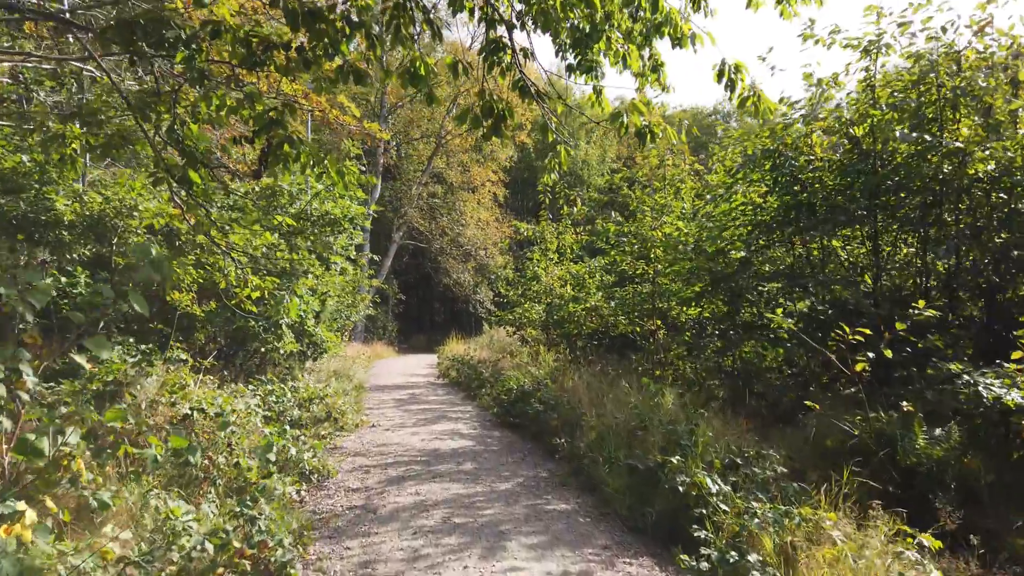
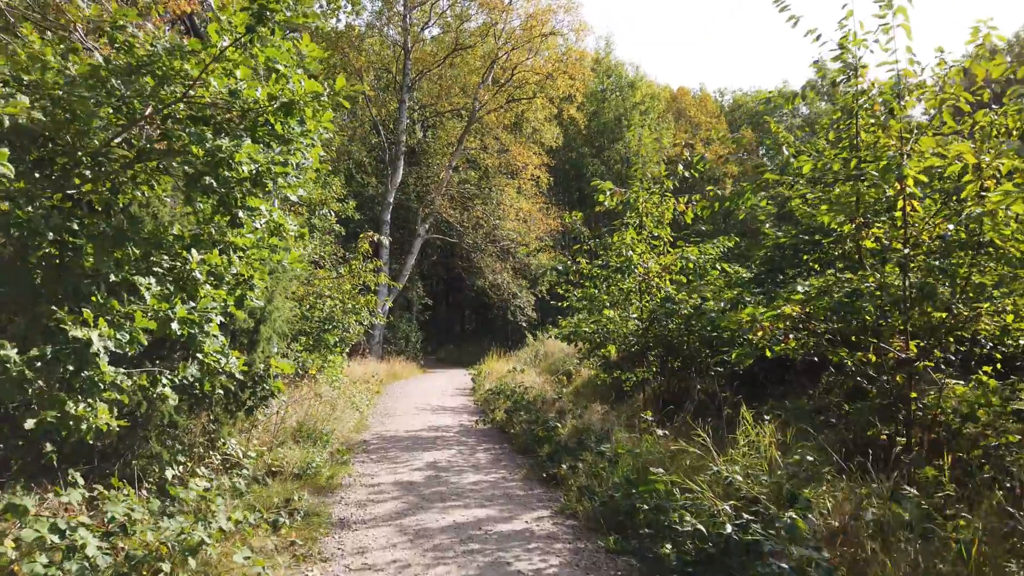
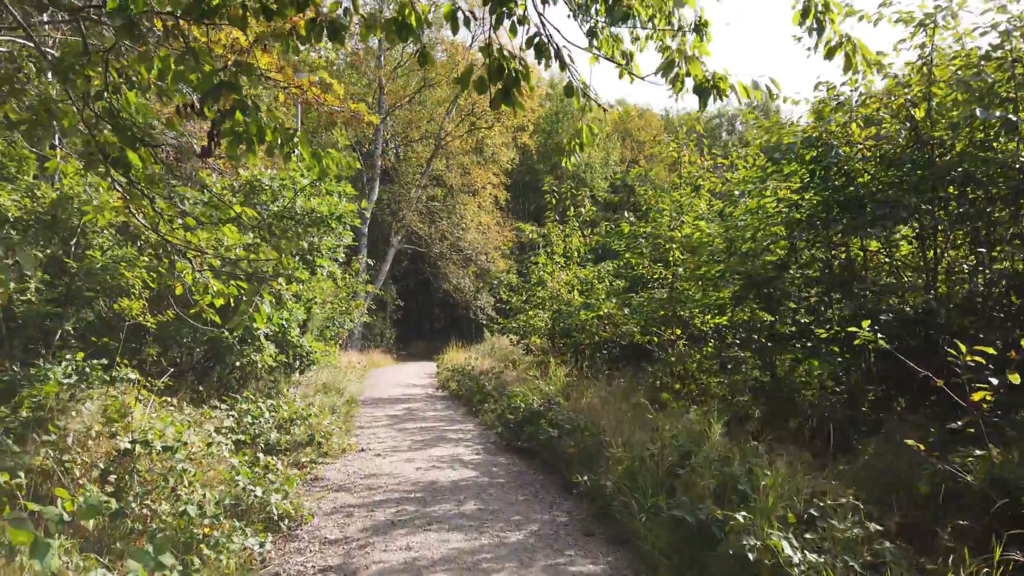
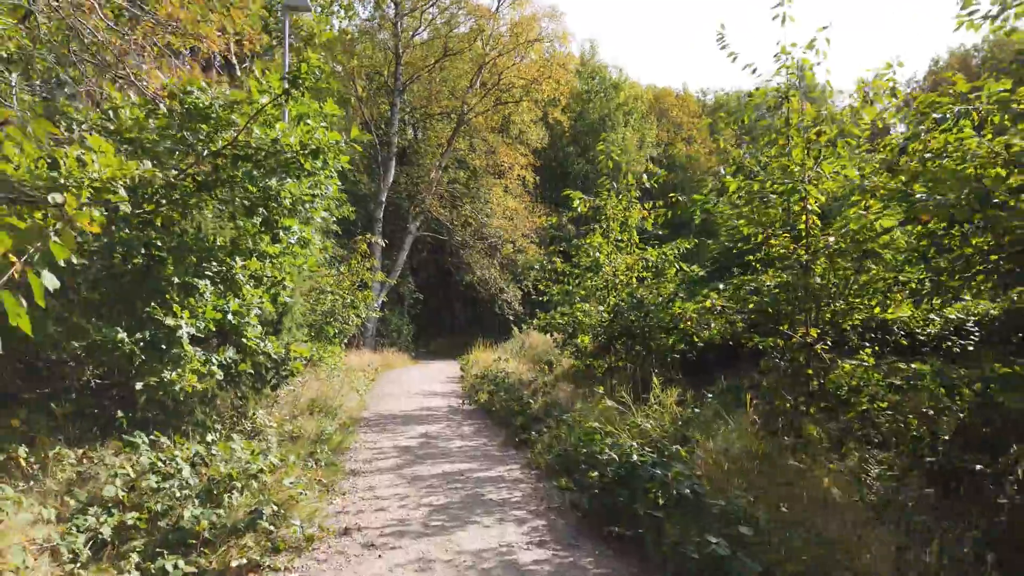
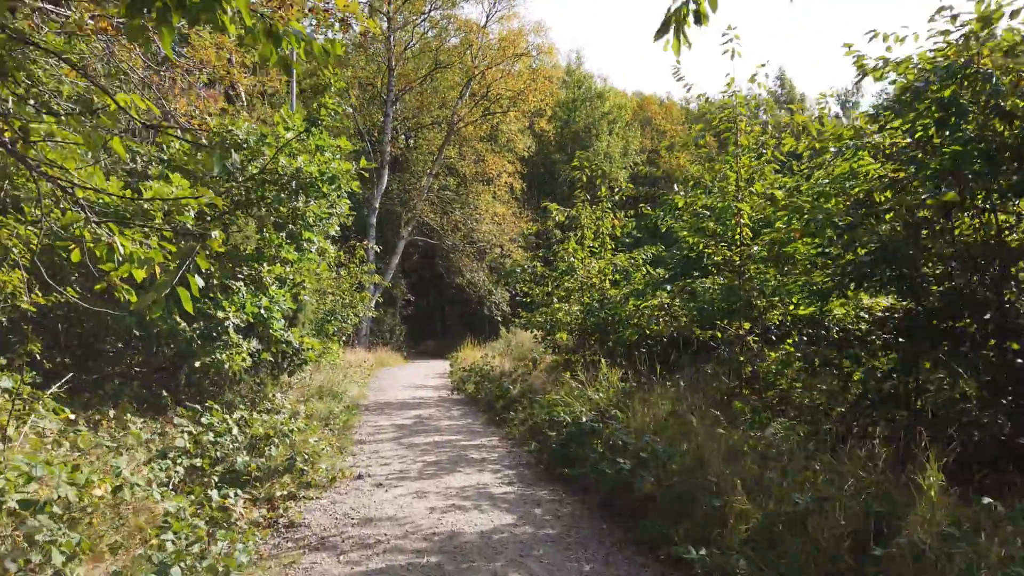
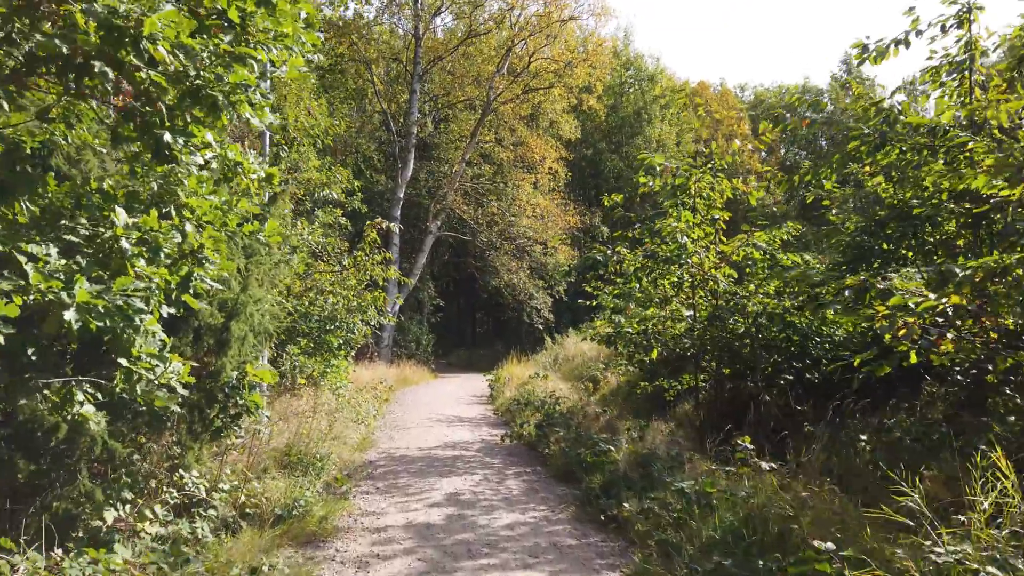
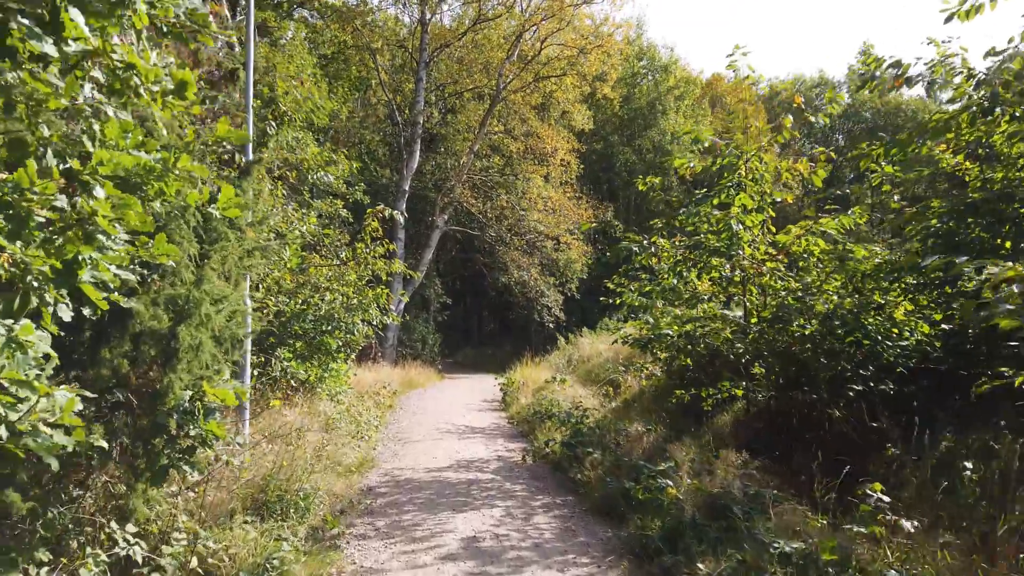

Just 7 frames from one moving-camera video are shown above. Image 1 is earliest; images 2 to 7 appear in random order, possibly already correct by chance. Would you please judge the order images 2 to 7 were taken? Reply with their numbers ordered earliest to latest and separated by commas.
3, 5, 4, 2, 6, 7
